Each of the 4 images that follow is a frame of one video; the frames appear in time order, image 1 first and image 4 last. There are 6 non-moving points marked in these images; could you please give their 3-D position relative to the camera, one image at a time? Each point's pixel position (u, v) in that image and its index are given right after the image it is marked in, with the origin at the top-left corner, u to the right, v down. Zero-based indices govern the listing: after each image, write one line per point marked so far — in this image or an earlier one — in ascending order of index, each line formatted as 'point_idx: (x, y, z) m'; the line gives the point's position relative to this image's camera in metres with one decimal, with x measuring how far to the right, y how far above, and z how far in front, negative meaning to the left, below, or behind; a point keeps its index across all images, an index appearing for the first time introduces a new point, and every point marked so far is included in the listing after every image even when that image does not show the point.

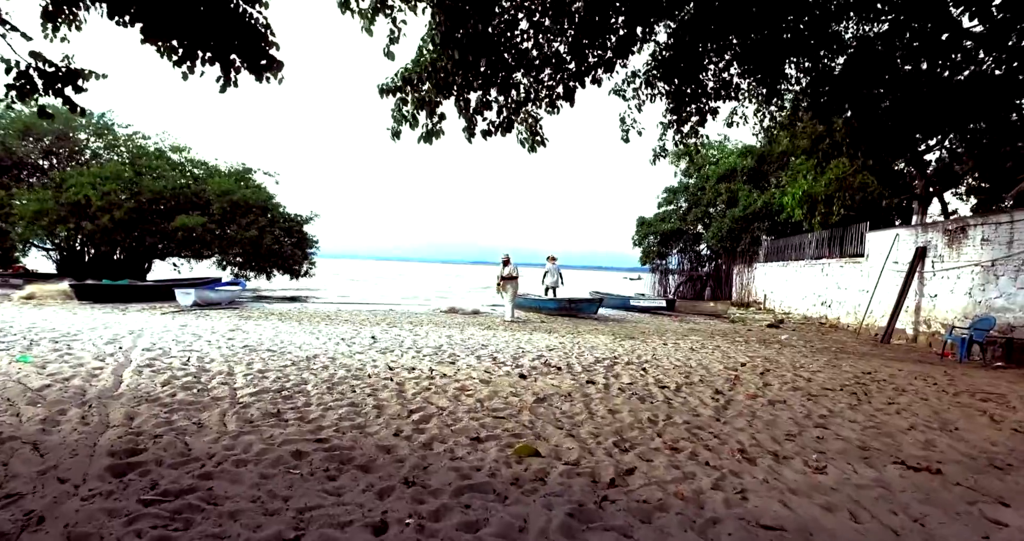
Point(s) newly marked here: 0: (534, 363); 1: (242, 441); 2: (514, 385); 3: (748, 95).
0: (+0.3, -1.1, +6.0) m
1: (-1.5, -0.9, +2.8) m
2: (0.0, -1.1, +4.6) m
3: (+5.1, +3.8, +11.0) m
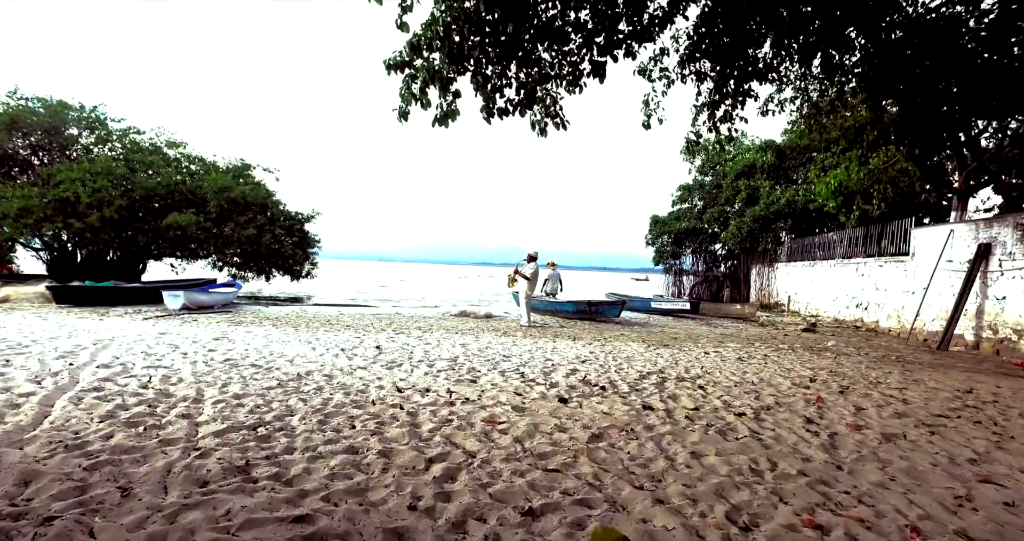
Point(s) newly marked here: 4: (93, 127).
0: (+0.6, -1.1, +5.0) m
1: (-1.2, -0.9, +1.9) m
2: (+0.3, -1.0, +3.6) m
3: (+5.4, +3.8, +10.0) m
4: (-13.5, +4.6, +16.3) m
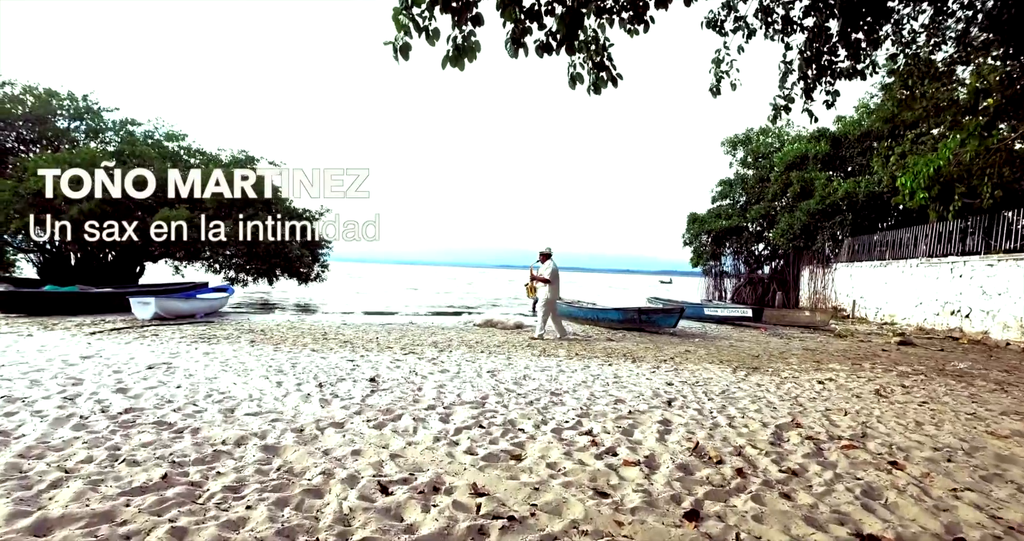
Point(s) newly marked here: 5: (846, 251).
0: (+1.0, -1.1, +3.0) m
1: (-1.0, -0.9, 0.0) m
2: (+0.7, -1.0, +1.6) m
3: (+6.0, +3.8, +7.8) m
4: (-12.6, +4.5, +14.9) m
5: (+12.5, +0.7, +18.9) m
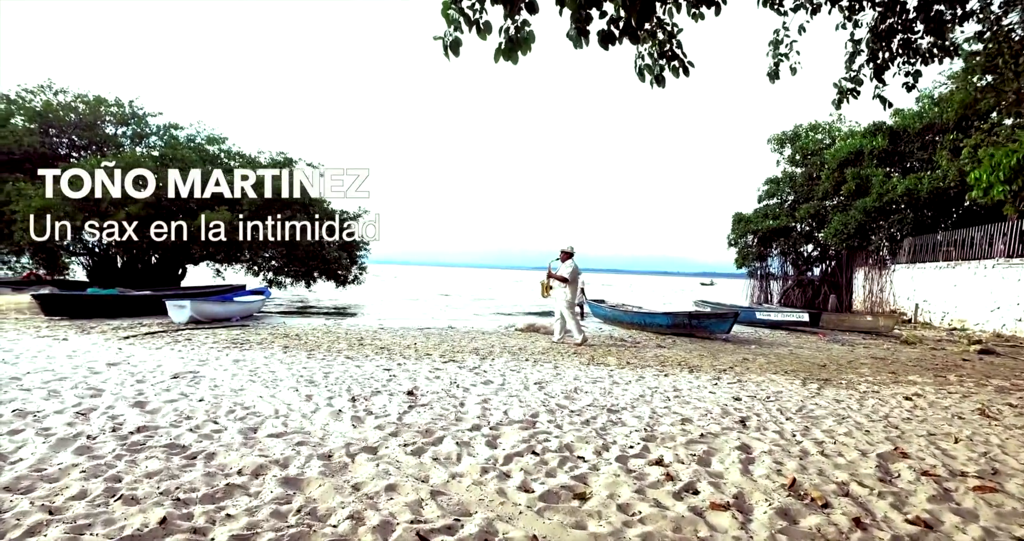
0: (+1.3, -1.1, +2.5) m
1: (-0.9, -0.9, -0.4) m
2: (+0.9, -1.0, +1.1) m
3: (+6.6, +3.8, +7.0) m
4: (-11.5, +4.4, +15.3) m
5: (+13.8, +0.7, +17.5) m
